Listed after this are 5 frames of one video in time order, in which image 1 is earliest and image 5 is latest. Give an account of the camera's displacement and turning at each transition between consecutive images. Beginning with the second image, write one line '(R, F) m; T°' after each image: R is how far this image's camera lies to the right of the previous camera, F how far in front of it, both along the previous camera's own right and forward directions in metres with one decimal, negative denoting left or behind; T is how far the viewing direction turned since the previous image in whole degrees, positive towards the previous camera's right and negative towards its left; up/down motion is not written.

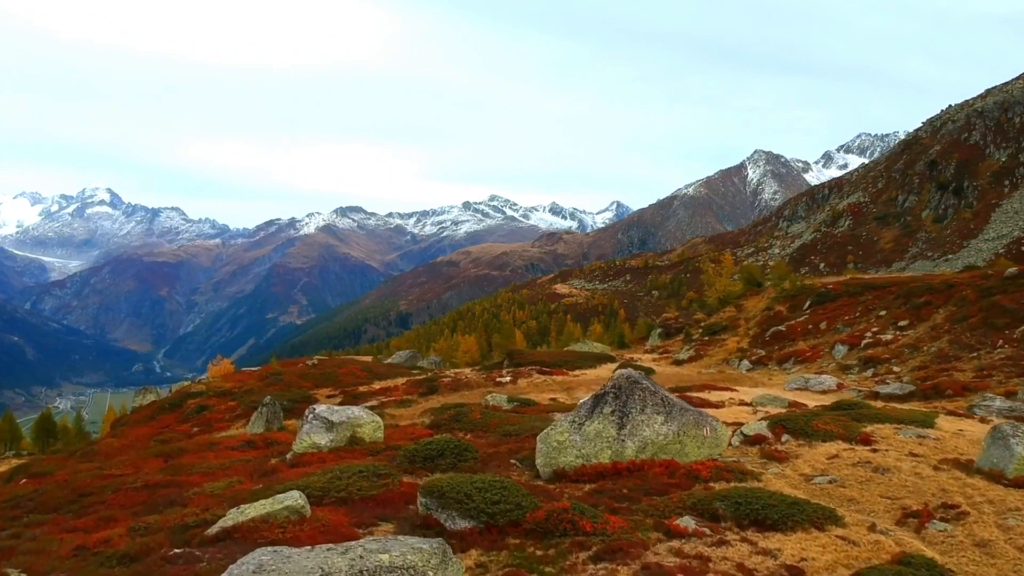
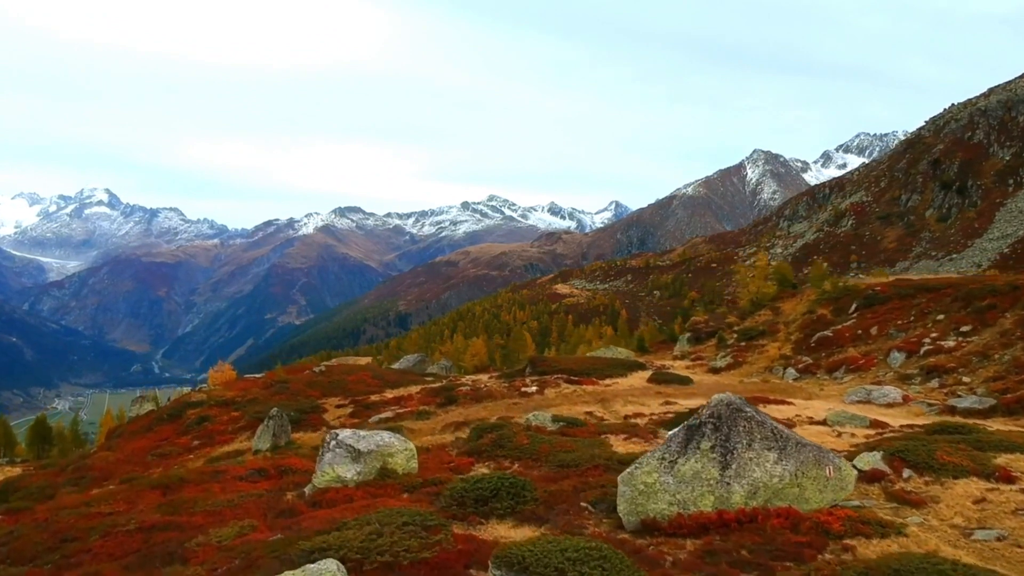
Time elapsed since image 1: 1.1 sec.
(-1.8, +3.1) m; 0°
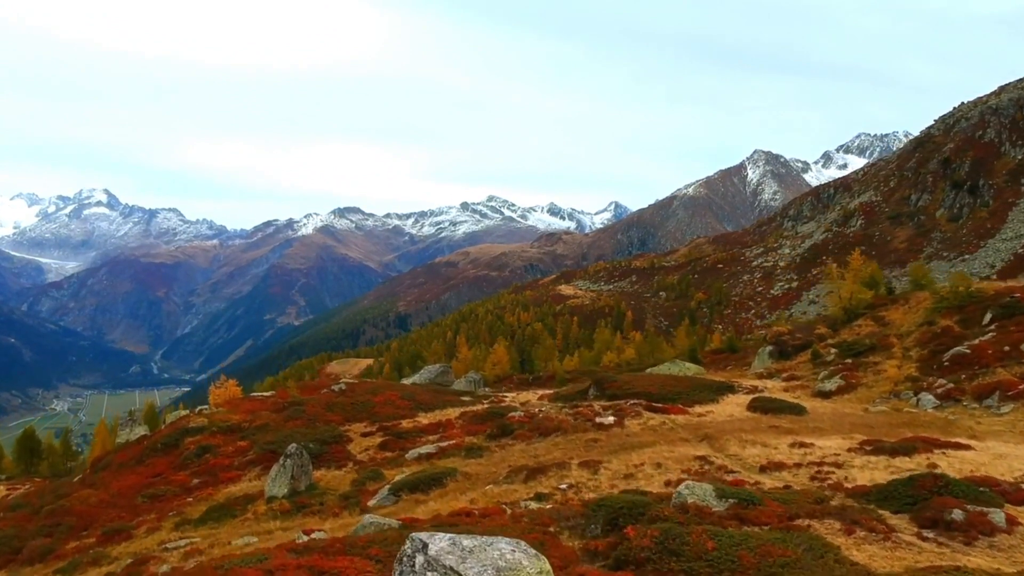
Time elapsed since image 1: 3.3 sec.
(-3.9, +7.0) m; 0°
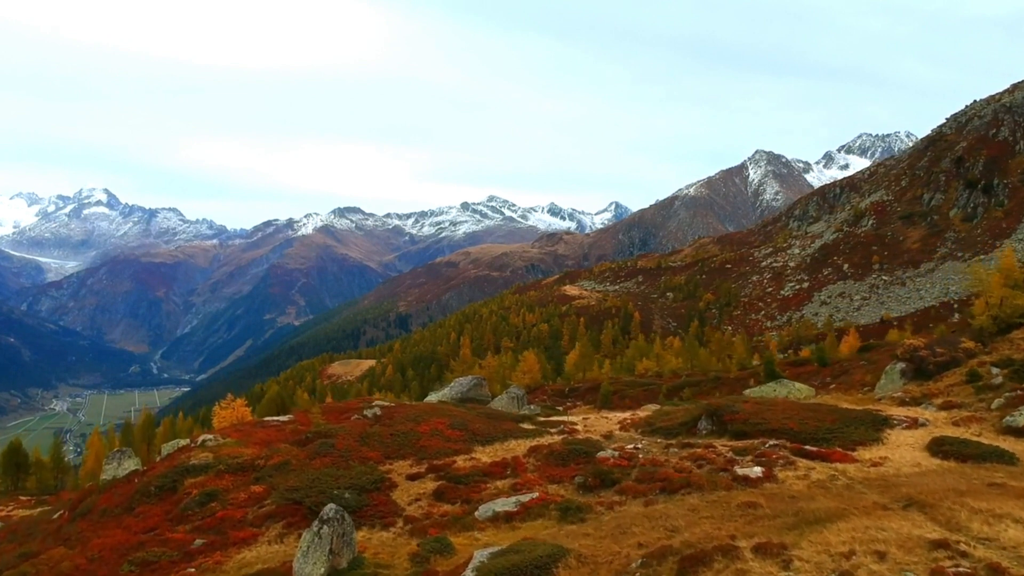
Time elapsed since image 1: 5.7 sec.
(-4.4, +7.8) m; 0°
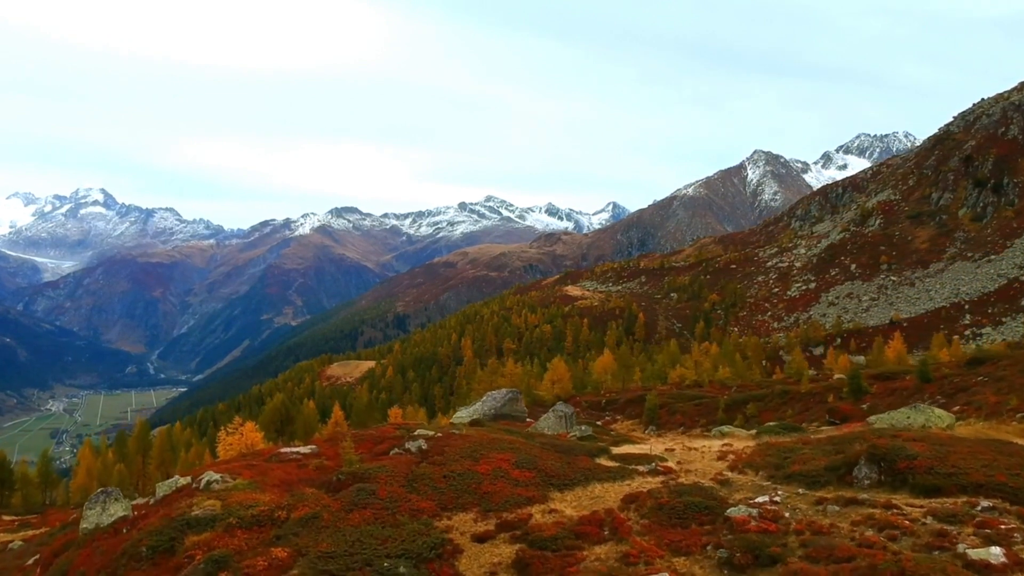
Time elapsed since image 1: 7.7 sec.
(-3.9, +6.7) m; 0°
